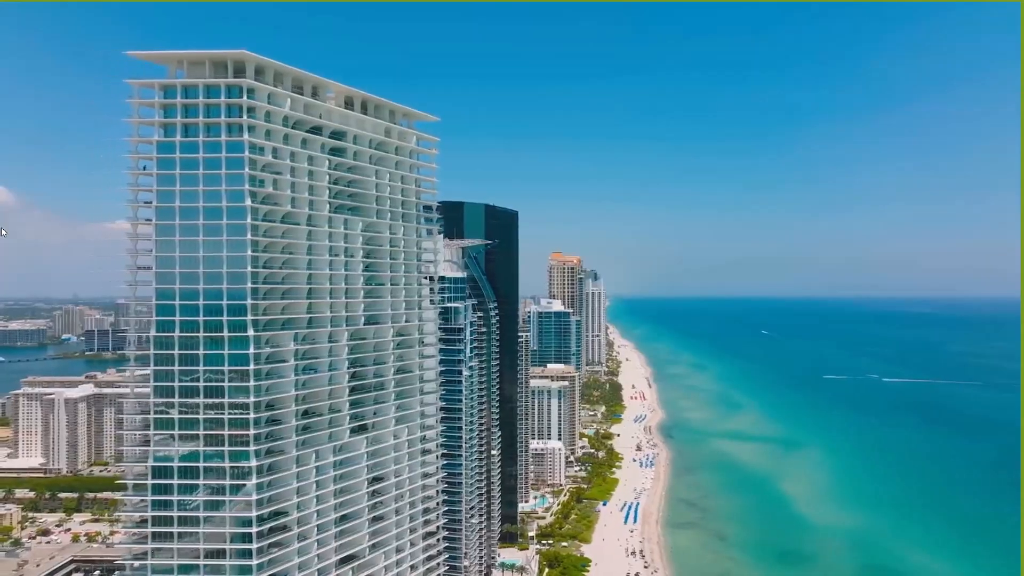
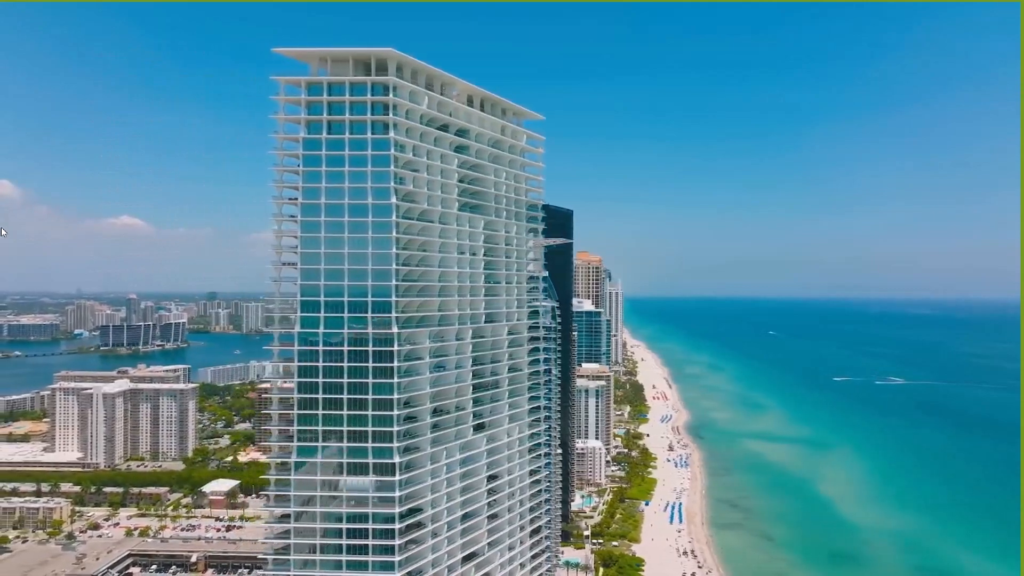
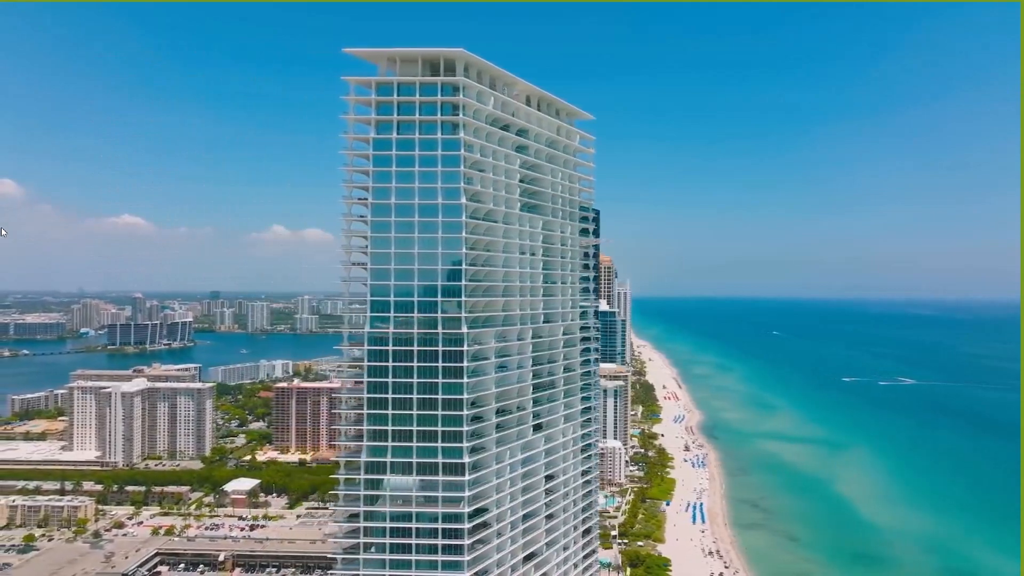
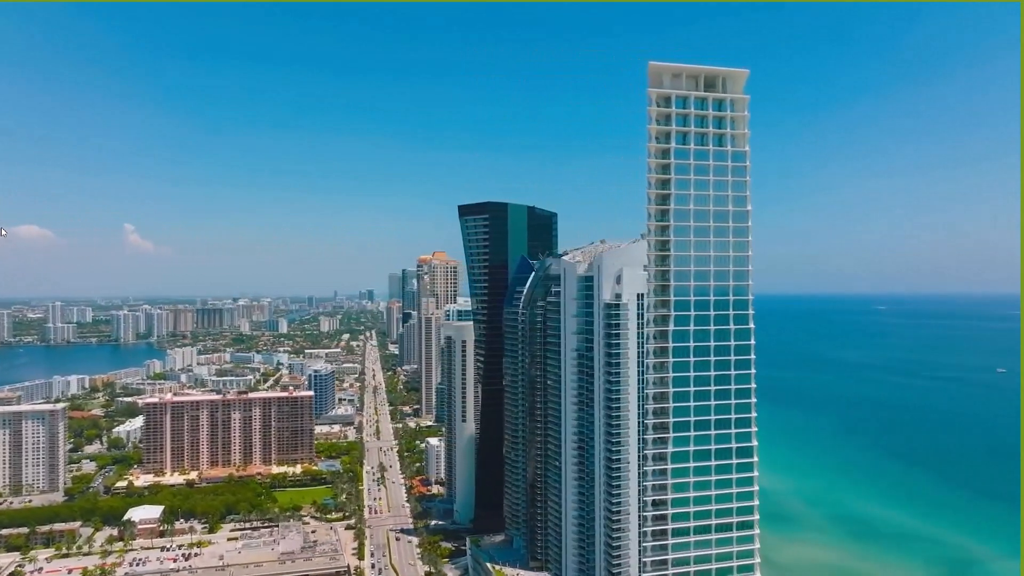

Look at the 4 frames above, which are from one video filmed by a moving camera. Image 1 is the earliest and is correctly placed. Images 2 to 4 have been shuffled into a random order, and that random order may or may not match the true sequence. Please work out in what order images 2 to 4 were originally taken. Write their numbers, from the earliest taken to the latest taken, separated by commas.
2, 3, 4
